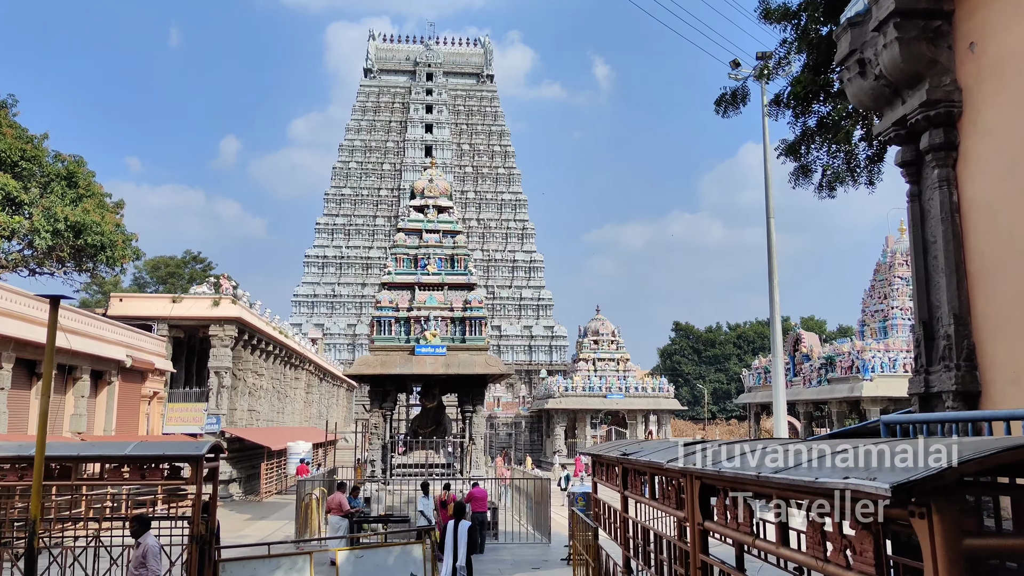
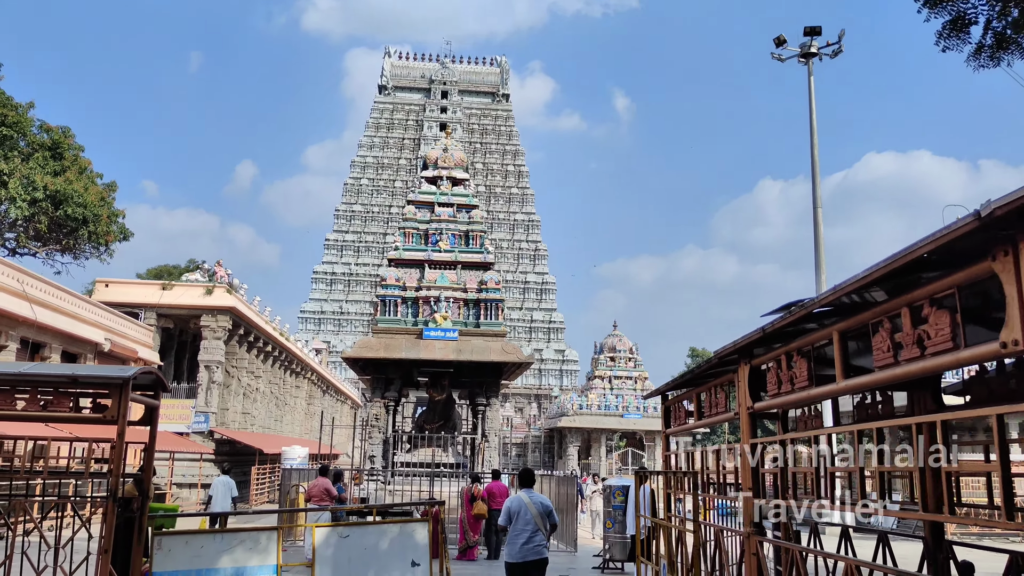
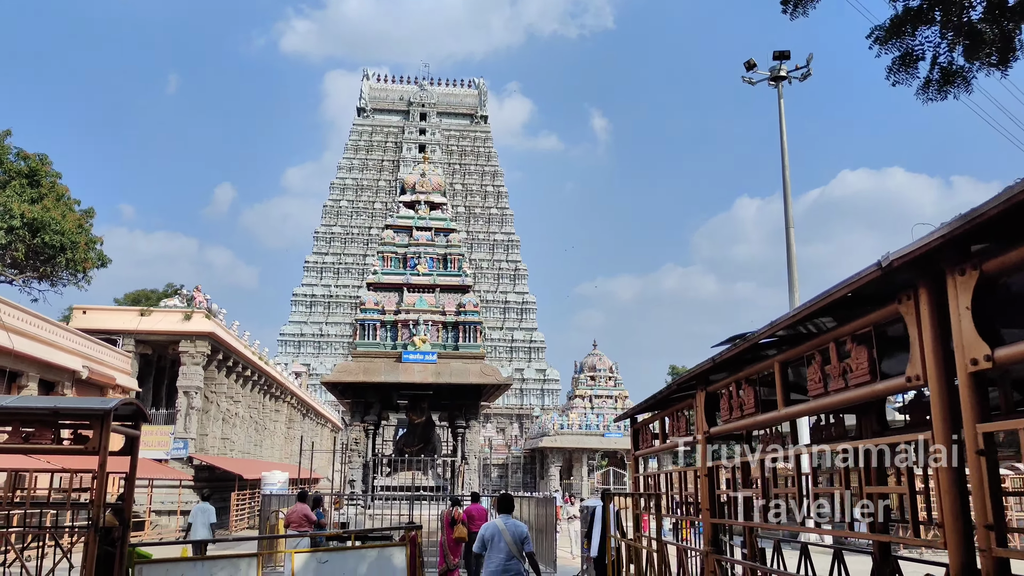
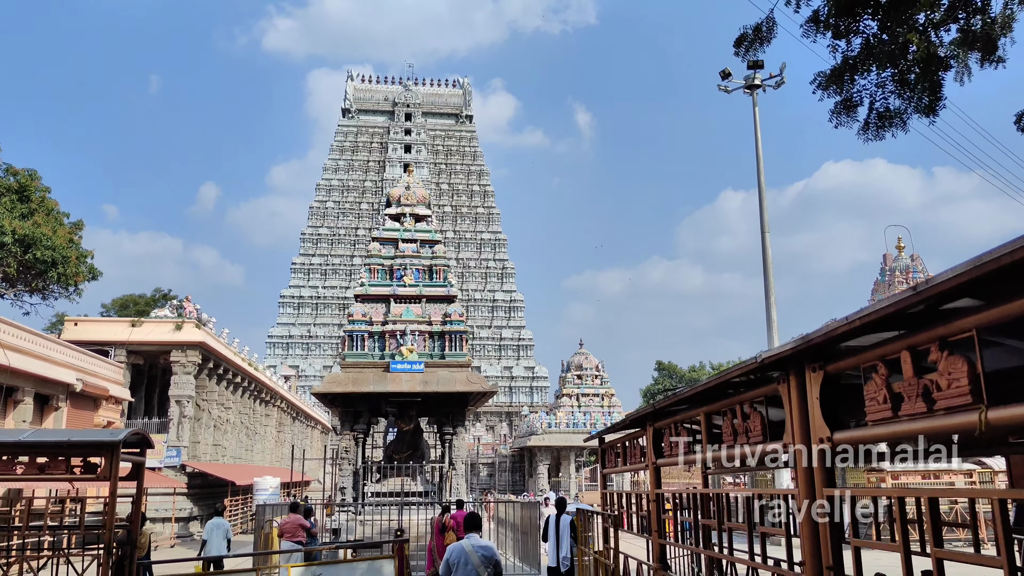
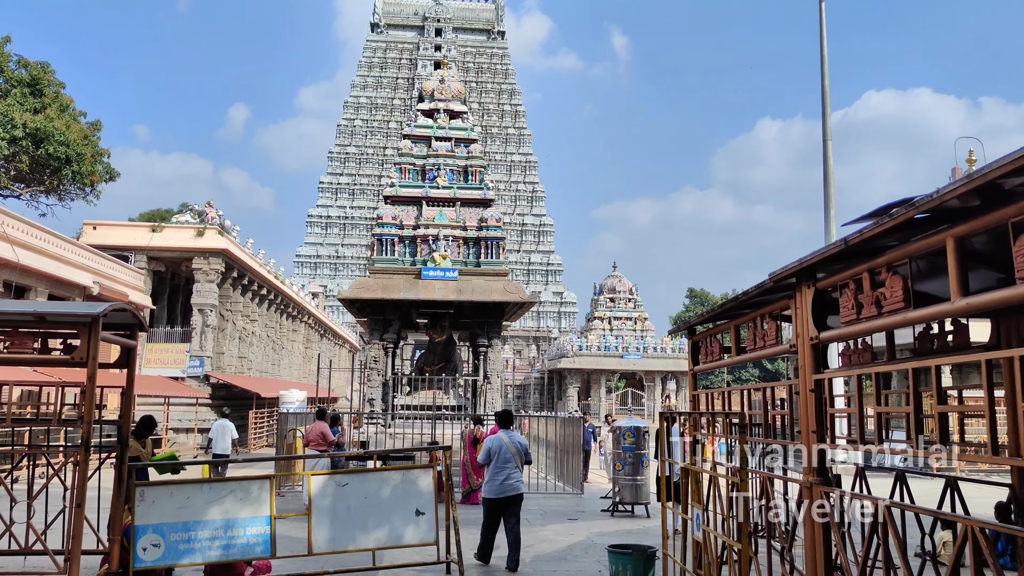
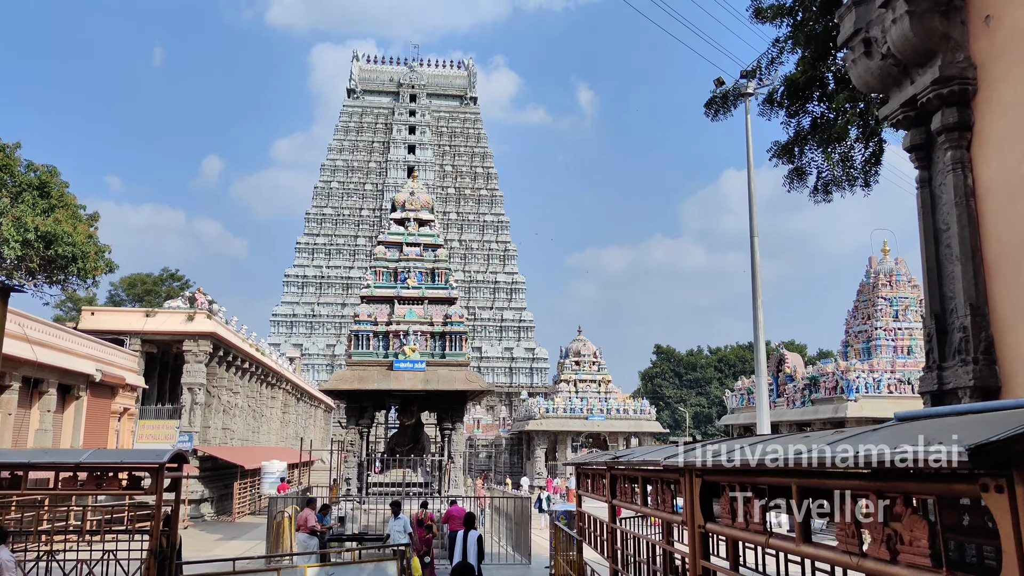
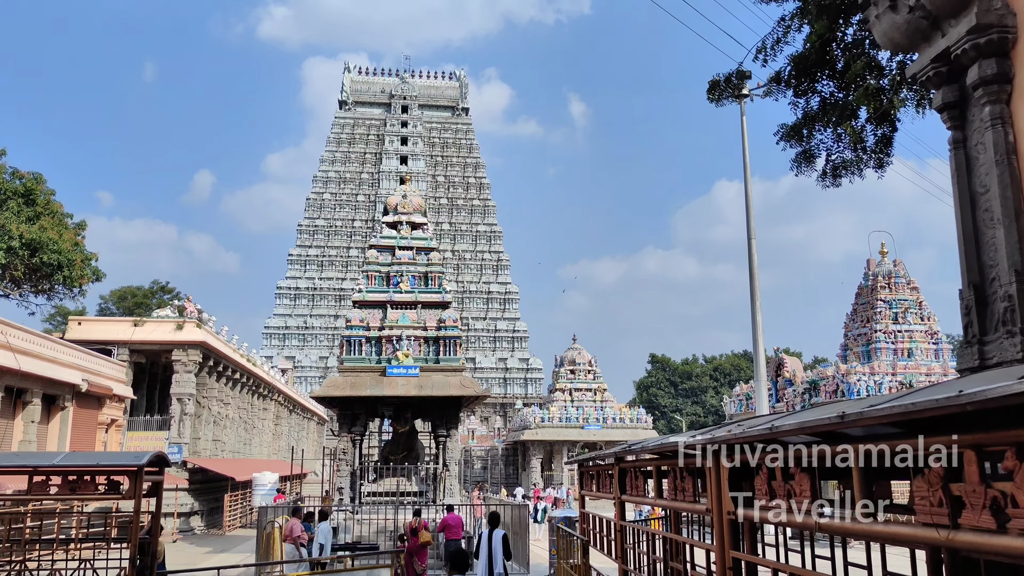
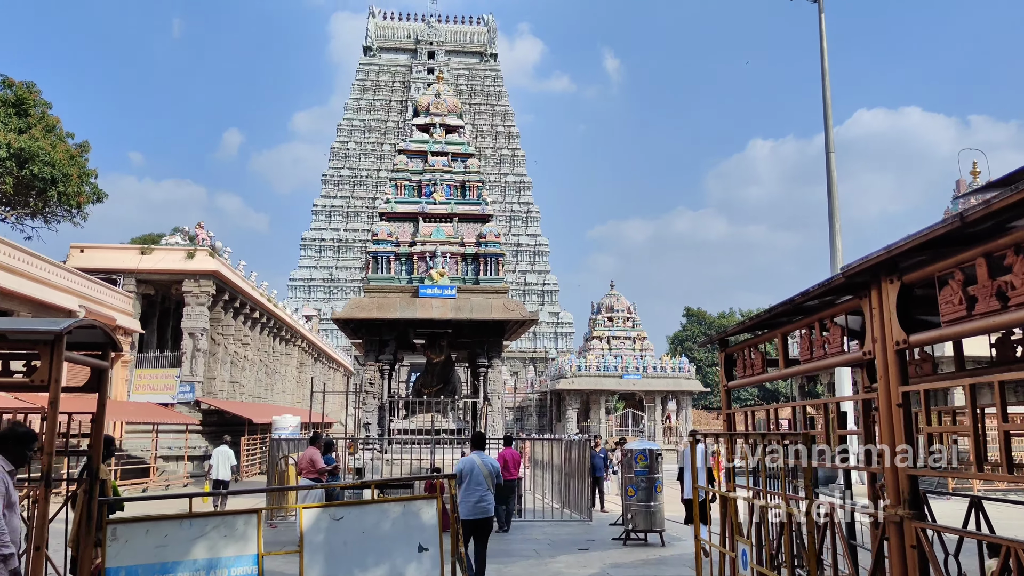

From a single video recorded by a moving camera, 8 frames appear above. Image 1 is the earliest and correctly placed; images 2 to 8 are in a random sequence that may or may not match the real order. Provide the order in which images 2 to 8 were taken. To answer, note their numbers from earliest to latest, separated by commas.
6, 7, 4, 3, 2, 5, 8
